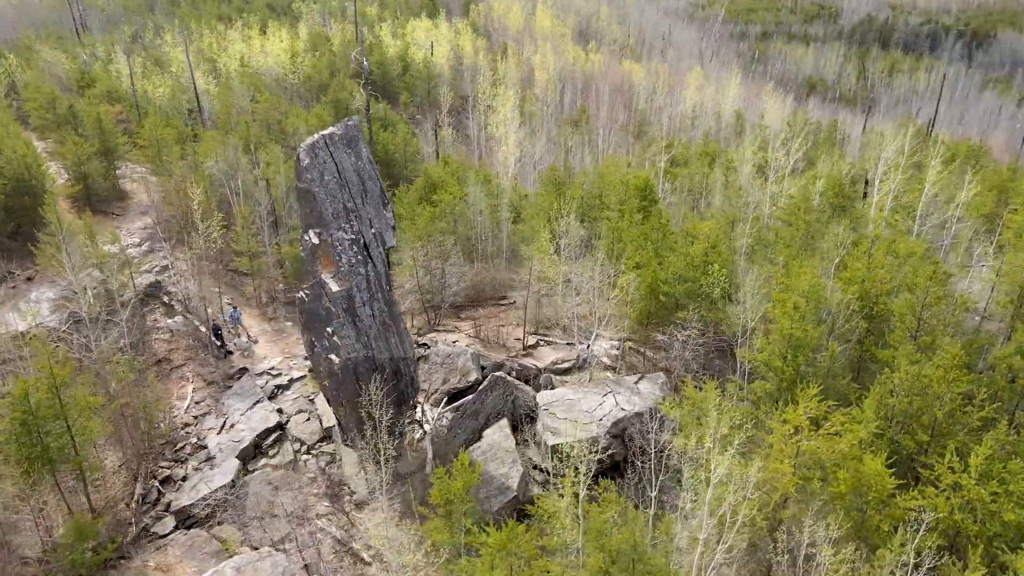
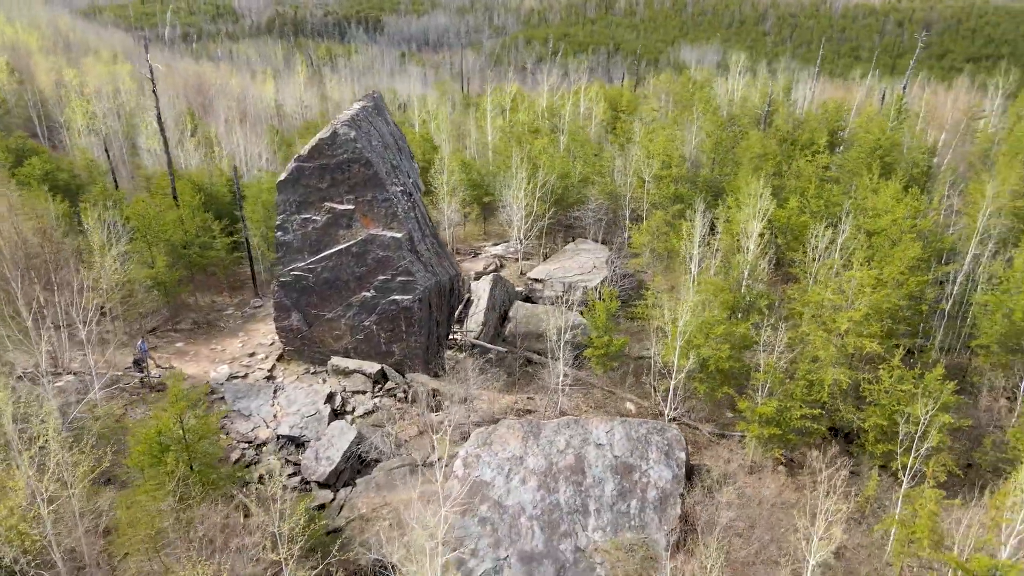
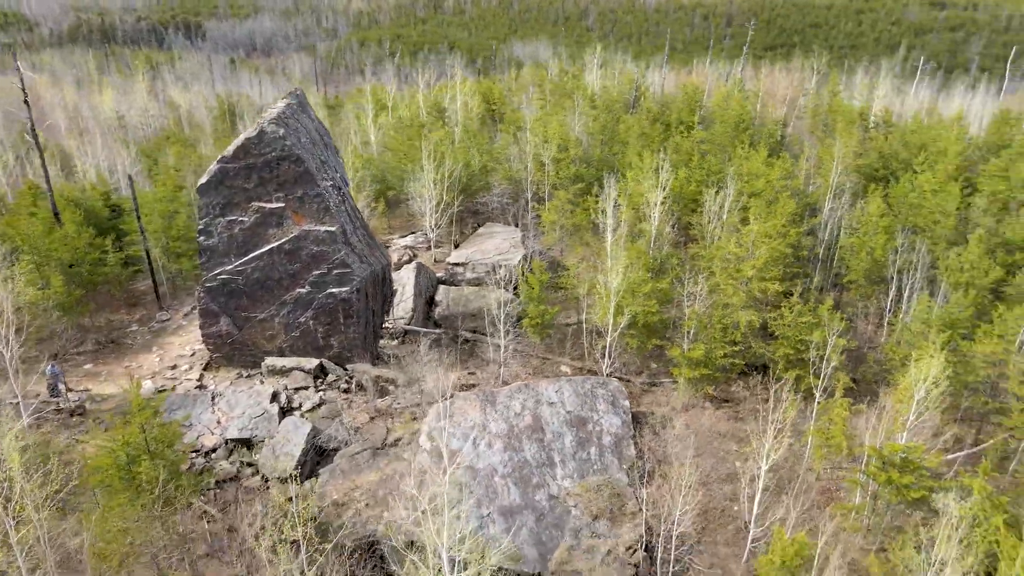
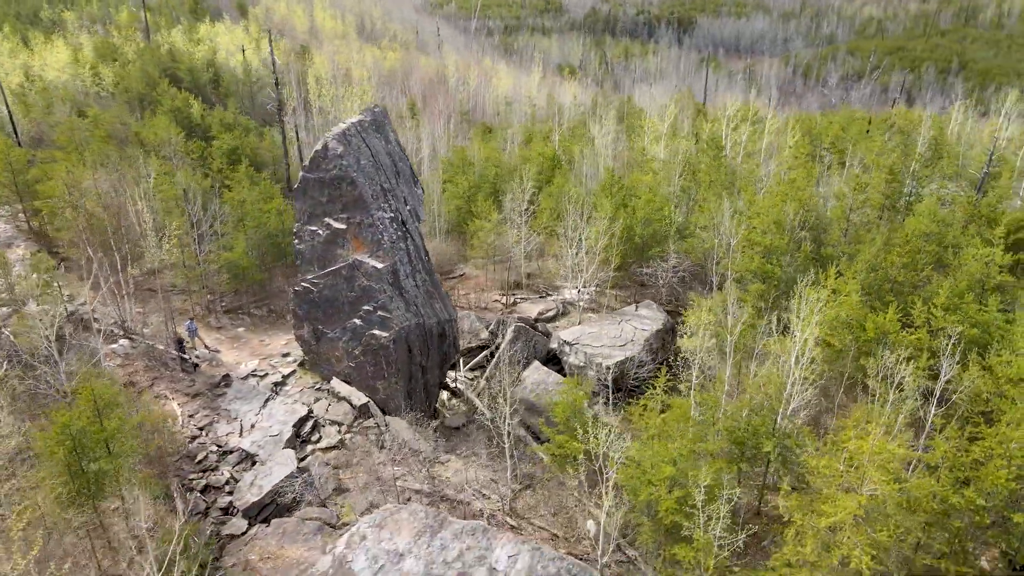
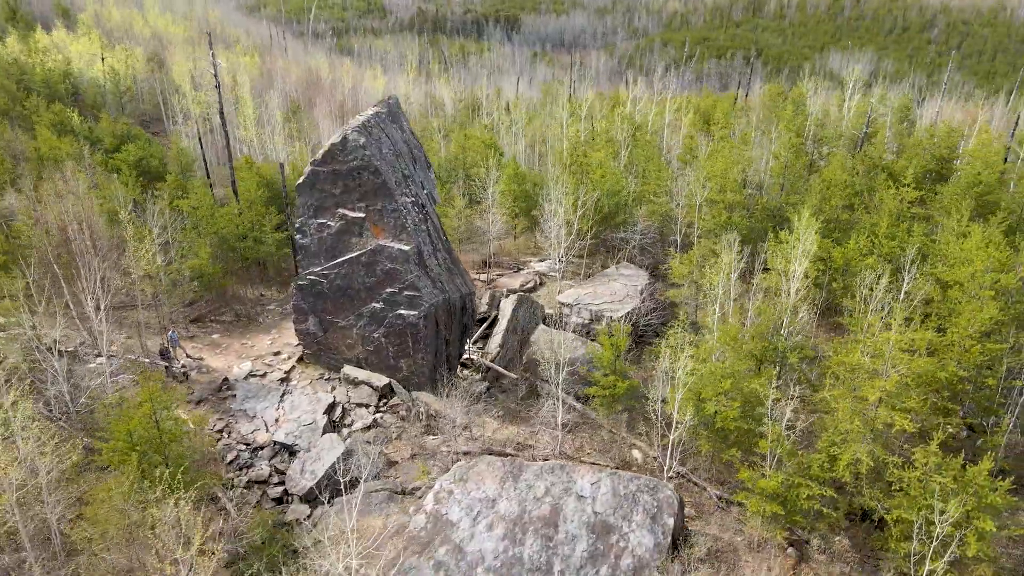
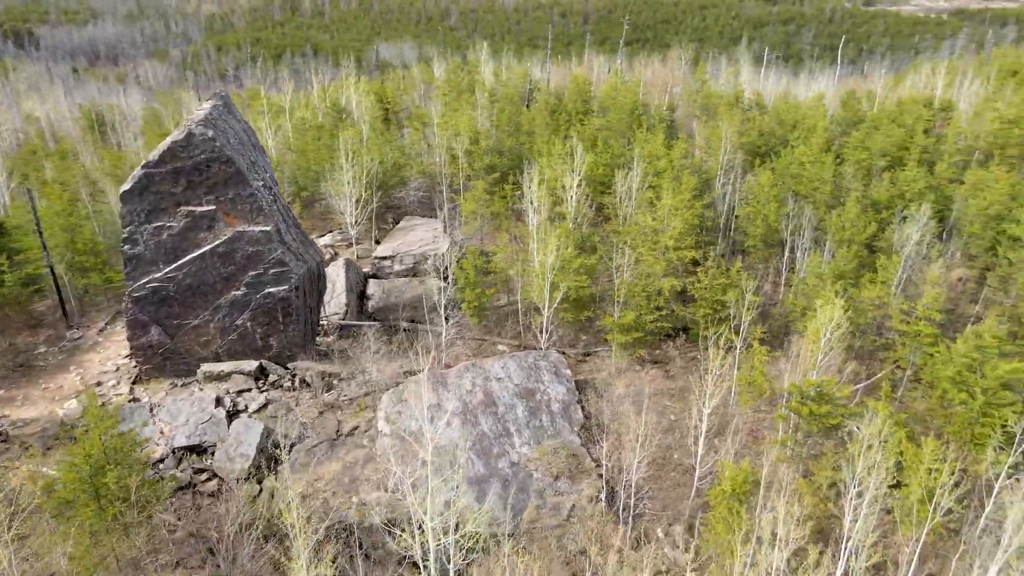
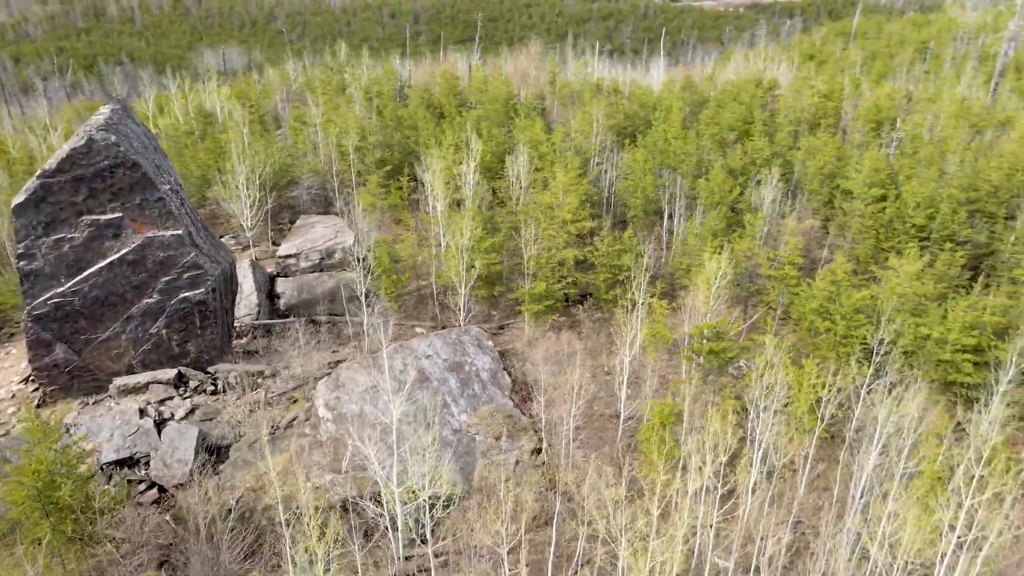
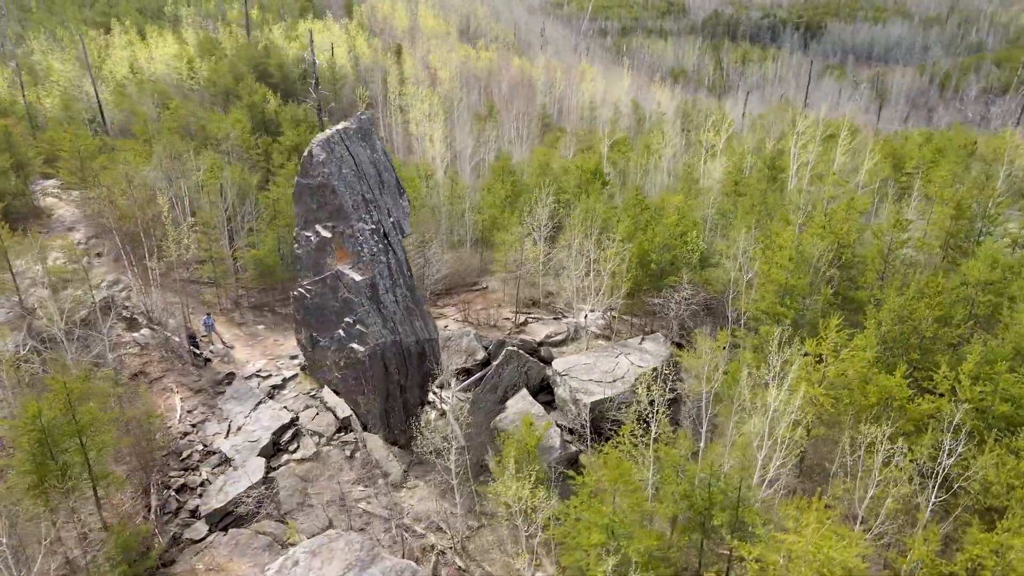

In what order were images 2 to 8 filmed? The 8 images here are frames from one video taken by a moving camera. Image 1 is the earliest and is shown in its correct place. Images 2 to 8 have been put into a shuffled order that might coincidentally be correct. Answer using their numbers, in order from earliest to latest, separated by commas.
8, 4, 5, 2, 3, 6, 7
